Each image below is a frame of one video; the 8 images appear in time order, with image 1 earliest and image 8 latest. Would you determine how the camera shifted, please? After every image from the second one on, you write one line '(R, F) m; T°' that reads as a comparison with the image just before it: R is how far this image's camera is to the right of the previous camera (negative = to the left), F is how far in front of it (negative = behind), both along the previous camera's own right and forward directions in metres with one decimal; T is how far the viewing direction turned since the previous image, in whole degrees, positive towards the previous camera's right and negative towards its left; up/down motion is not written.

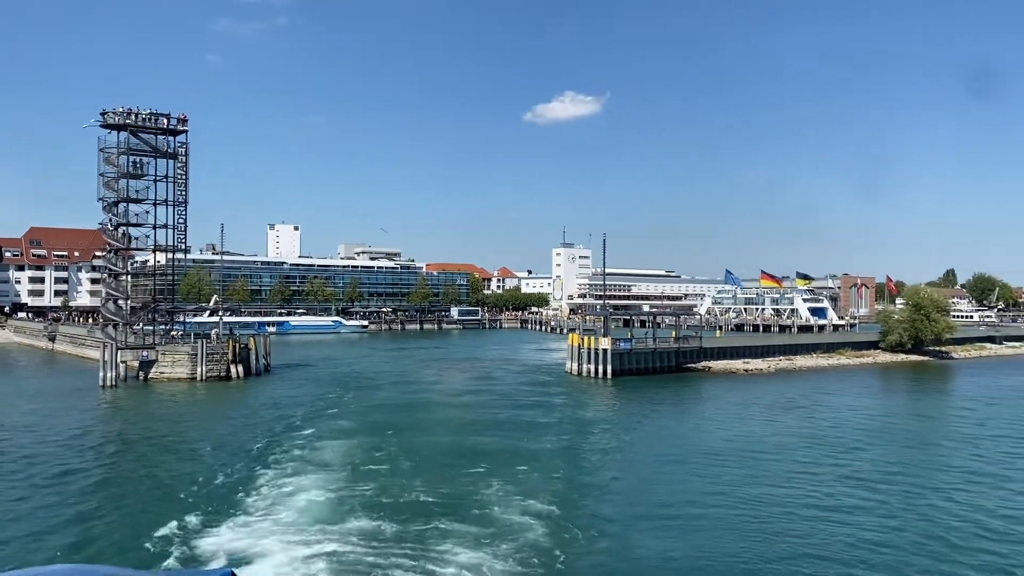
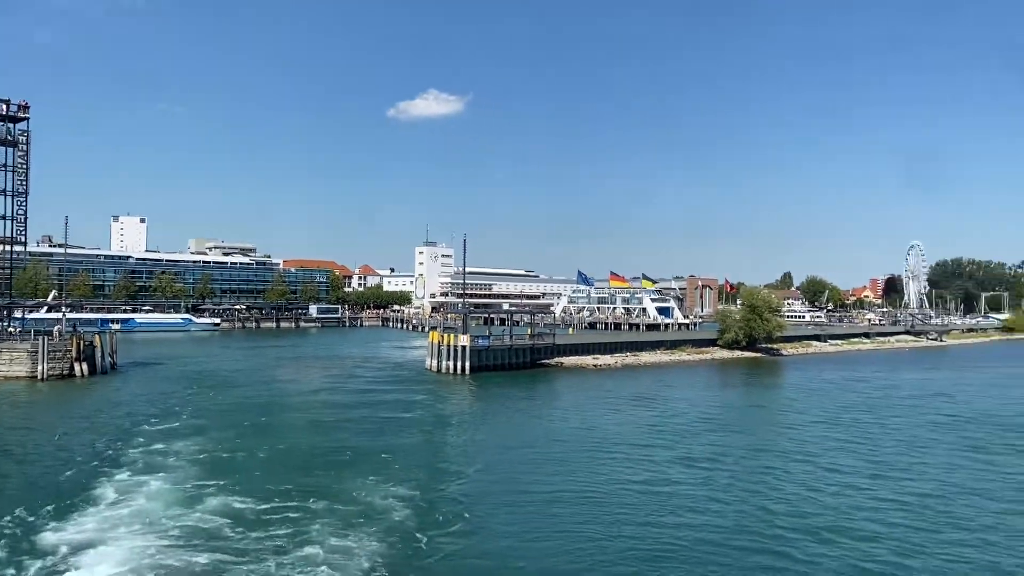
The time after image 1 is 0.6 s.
(0.0, -0.9) m; +9°
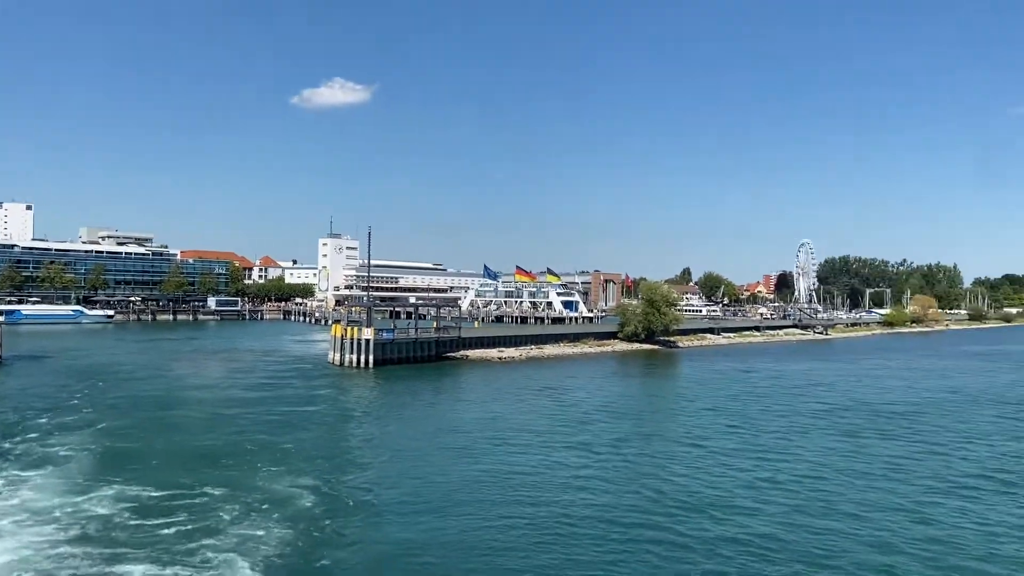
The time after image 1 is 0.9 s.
(0.0, -0.4) m; +6°
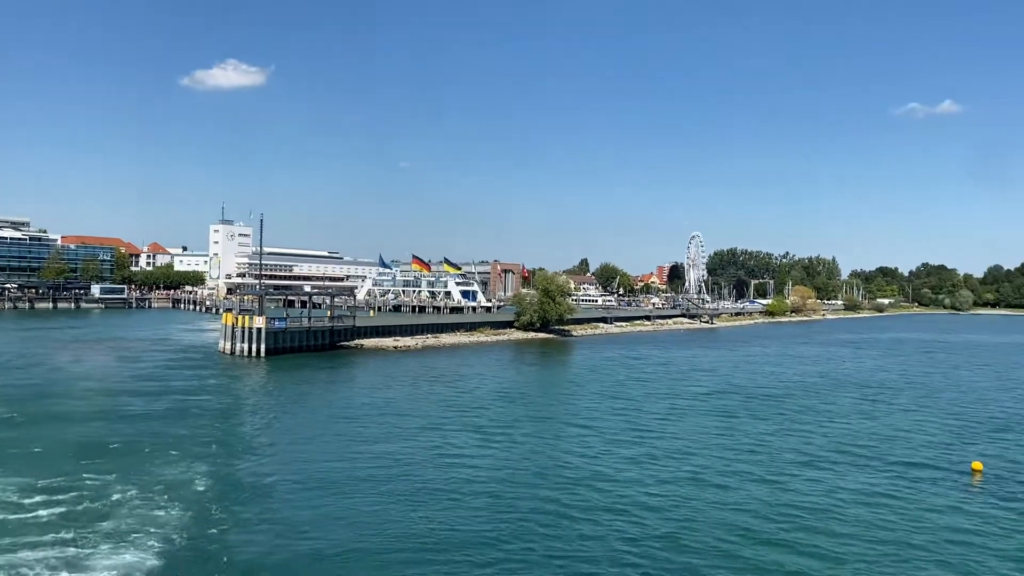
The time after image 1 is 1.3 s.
(+0.1, -0.6) m; +7°
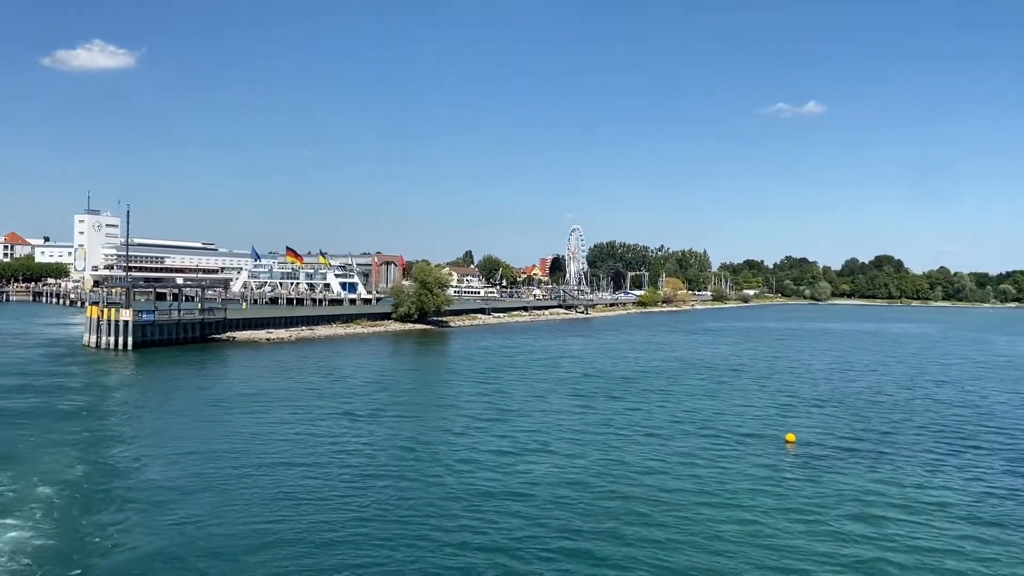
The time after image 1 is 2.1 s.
(+0.4, -1.1) m; +8°
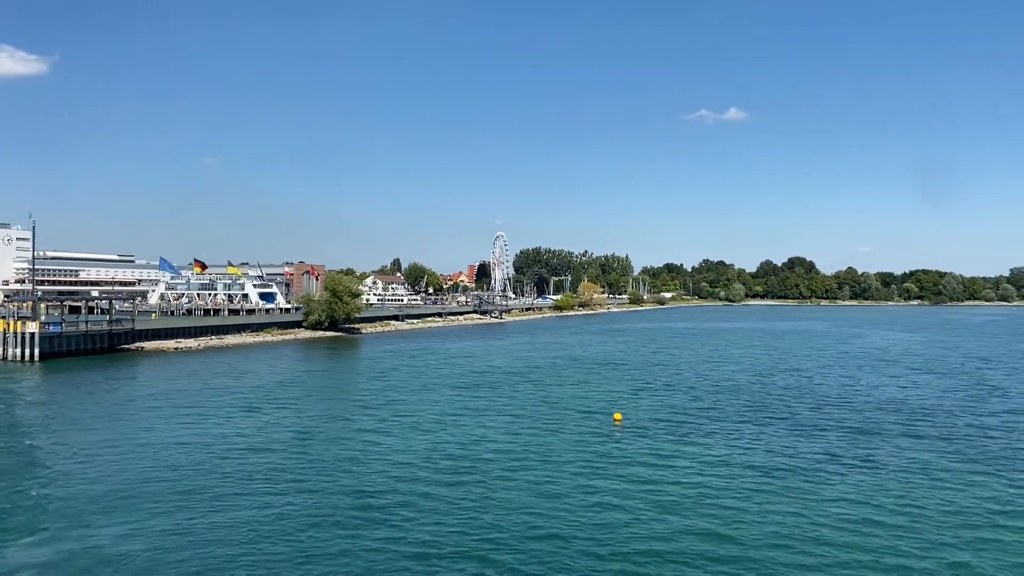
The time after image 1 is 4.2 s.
(+1.5, -2.6) m; +4°
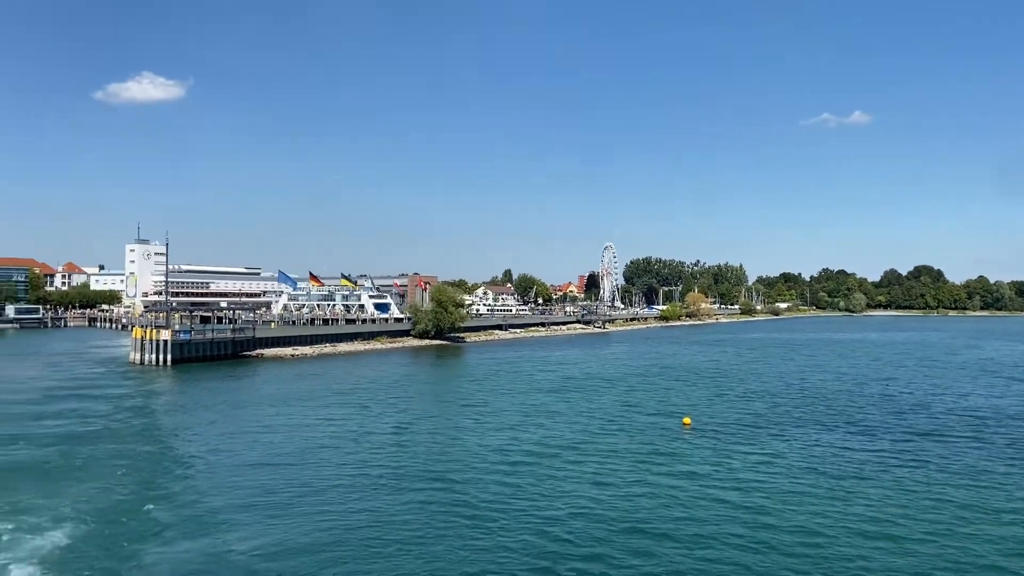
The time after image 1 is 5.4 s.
(+0.9, -1.3) m; -7°
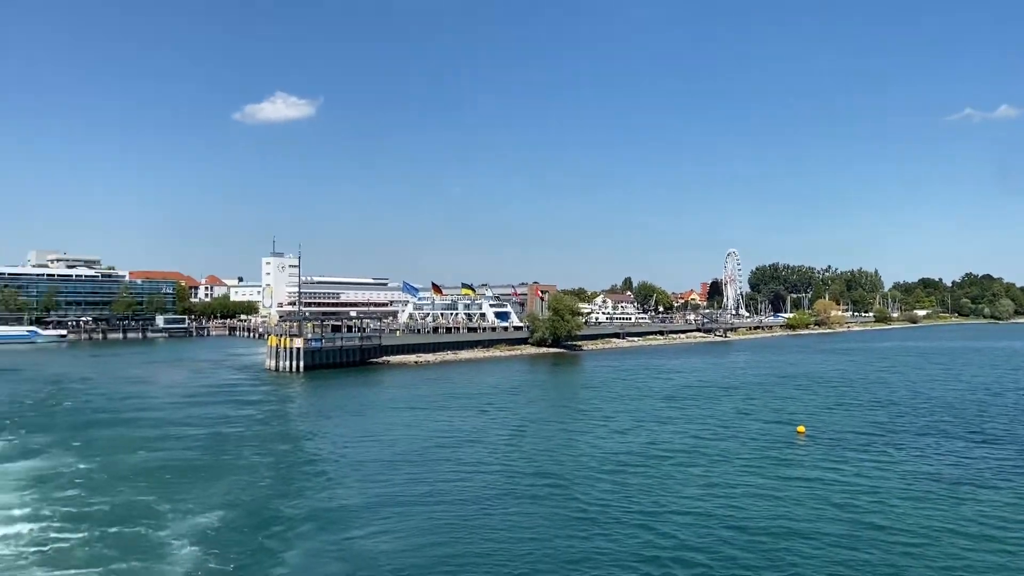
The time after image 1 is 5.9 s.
(+0.2, -0.6) m; -8°
